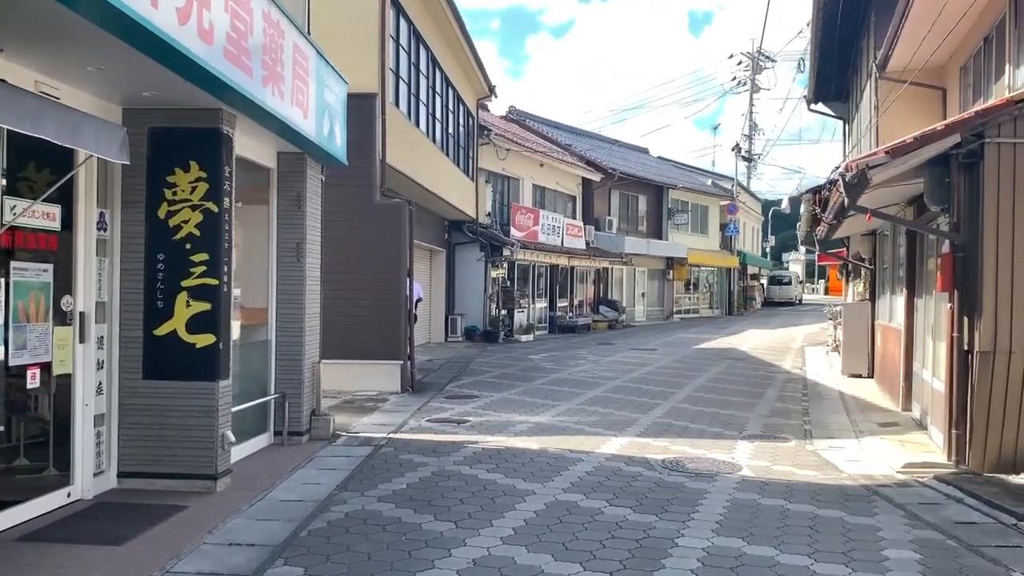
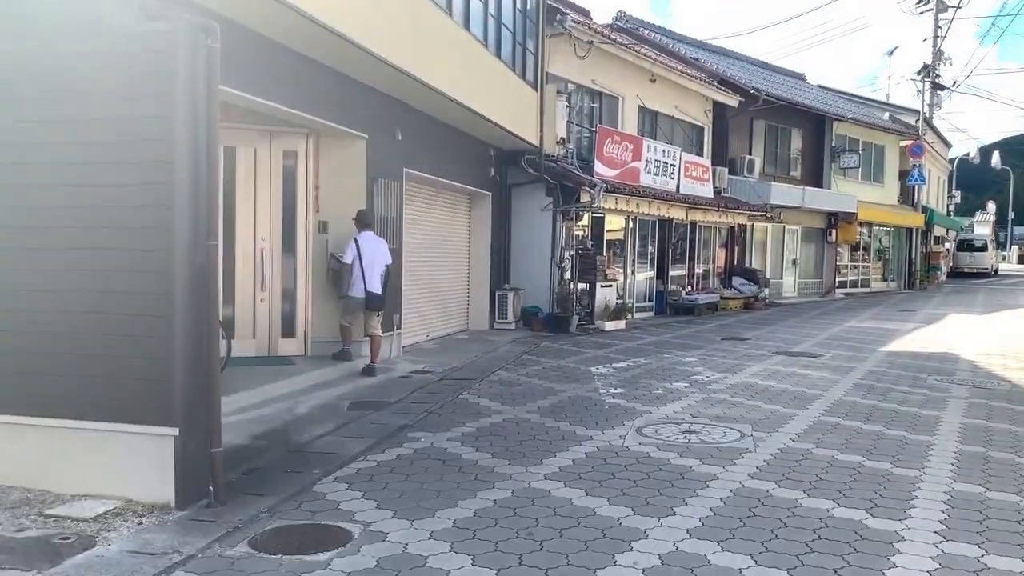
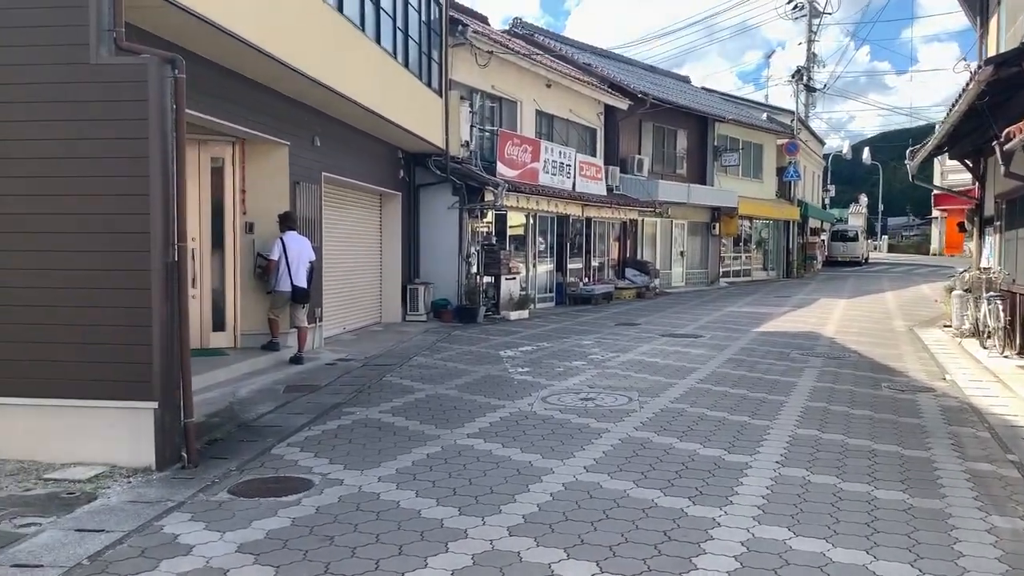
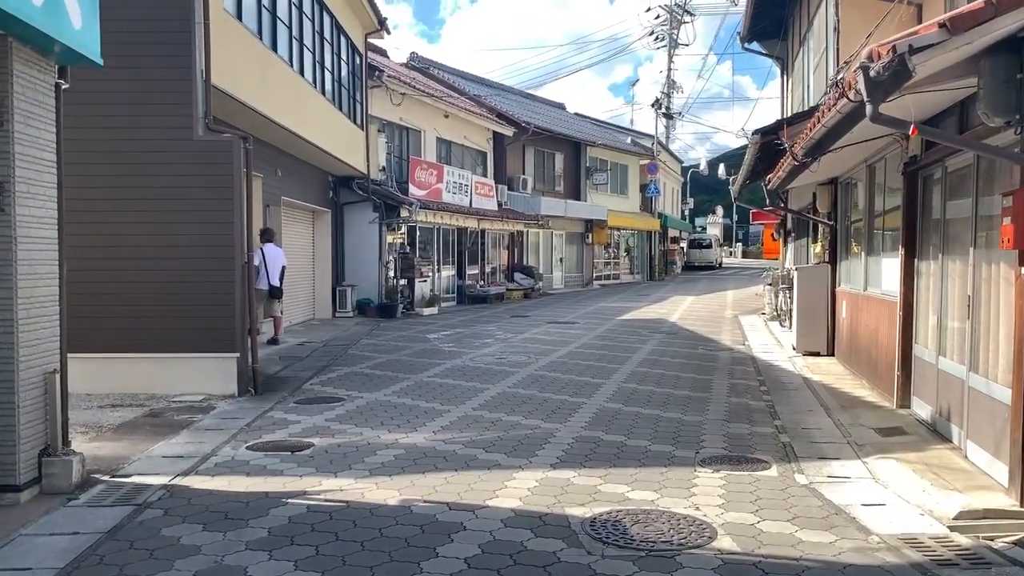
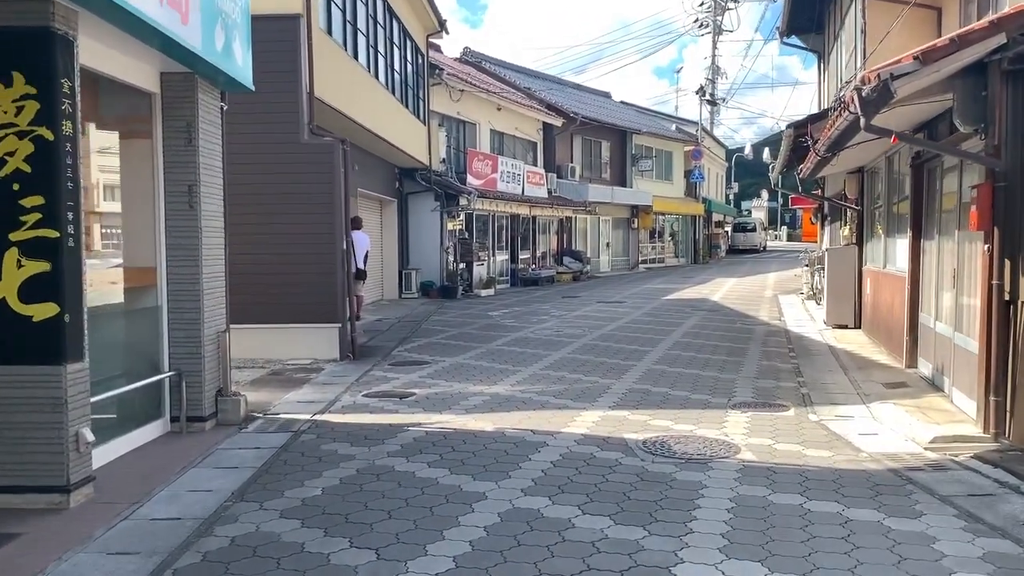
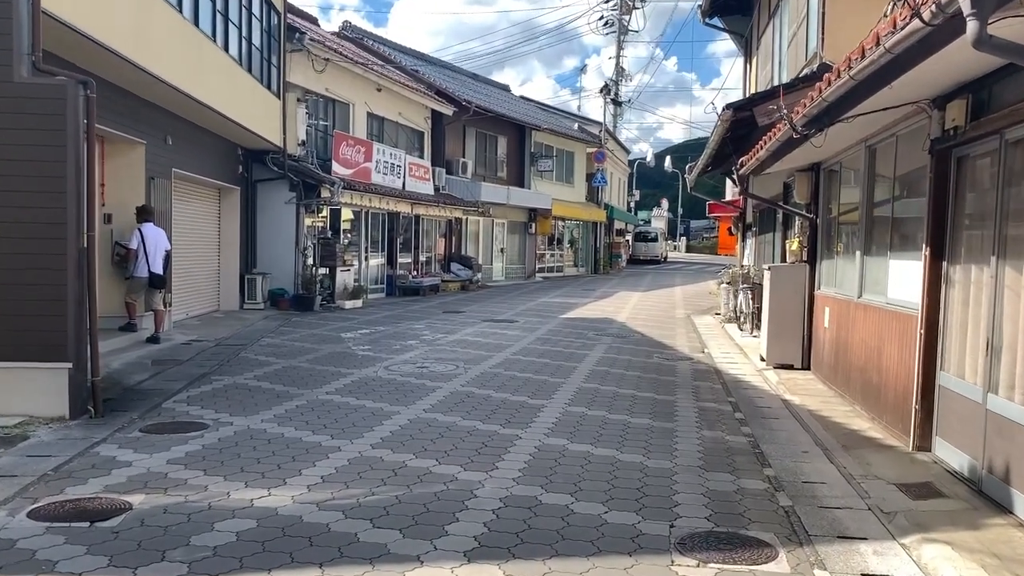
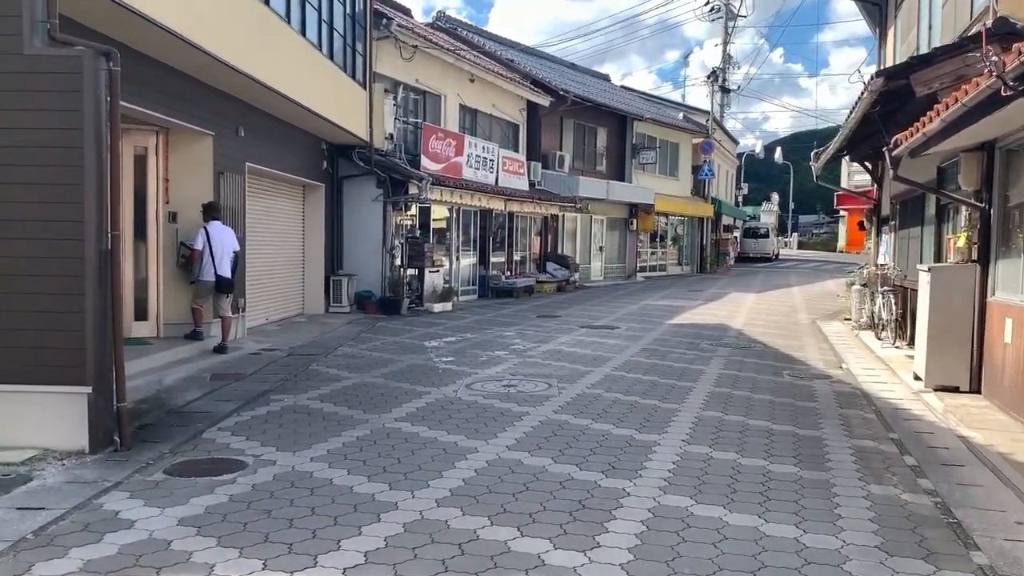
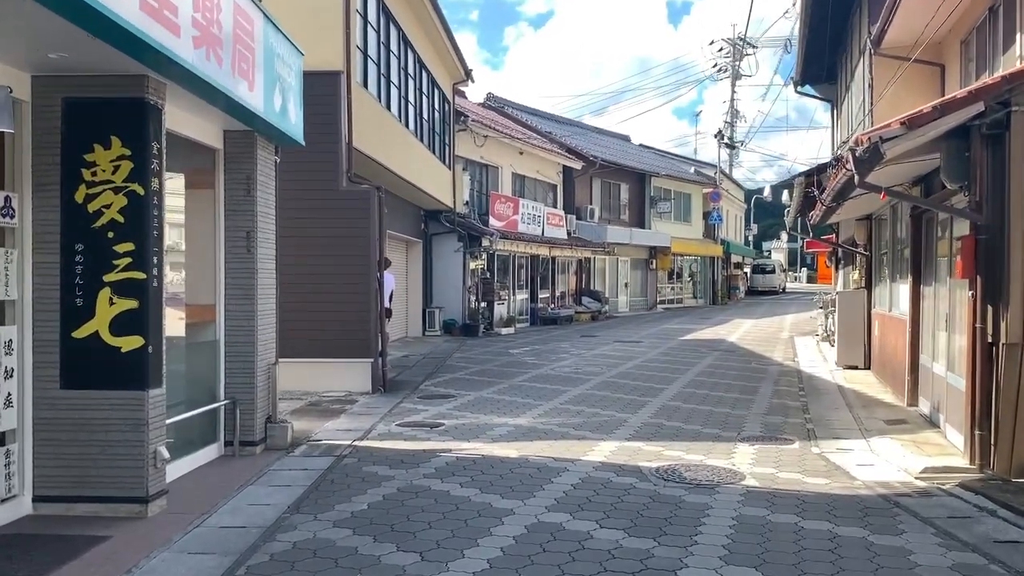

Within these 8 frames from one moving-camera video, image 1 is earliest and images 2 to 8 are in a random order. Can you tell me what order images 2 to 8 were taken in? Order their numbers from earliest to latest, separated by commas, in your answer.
8, 5, 4, 6, 7, 3, 2
